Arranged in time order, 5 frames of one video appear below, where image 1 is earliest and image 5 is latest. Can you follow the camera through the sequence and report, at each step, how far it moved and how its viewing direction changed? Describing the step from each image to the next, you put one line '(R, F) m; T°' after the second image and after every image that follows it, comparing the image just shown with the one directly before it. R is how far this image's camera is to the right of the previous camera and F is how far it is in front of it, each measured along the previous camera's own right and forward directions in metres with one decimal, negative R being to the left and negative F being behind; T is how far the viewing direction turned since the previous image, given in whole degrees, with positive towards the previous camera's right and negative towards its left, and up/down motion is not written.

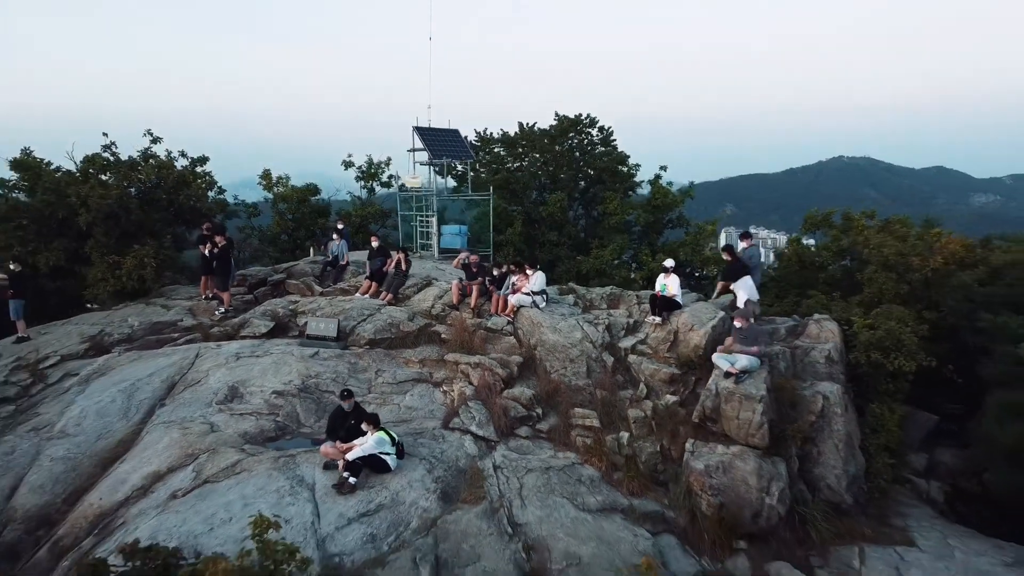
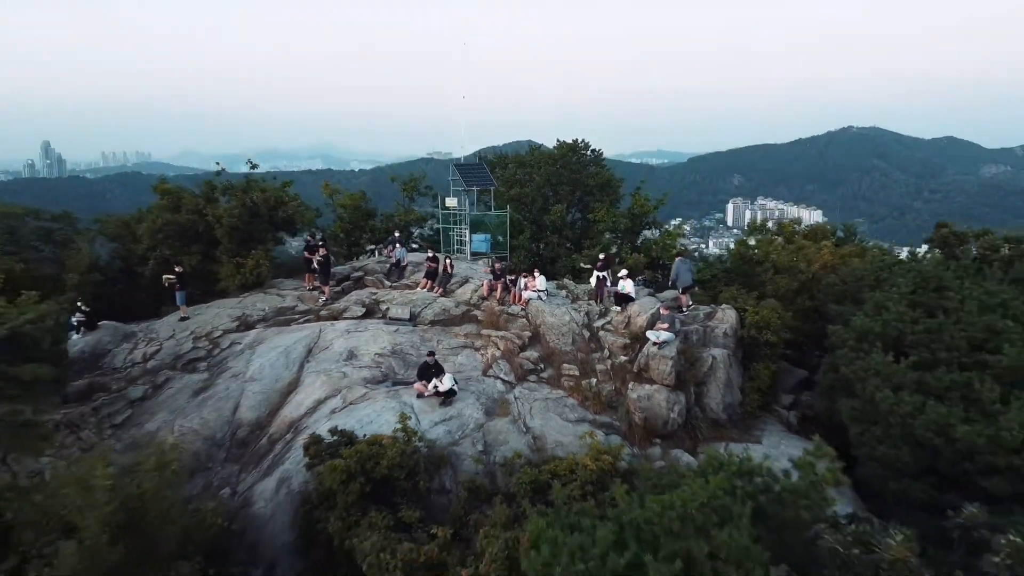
(0.0, -1.8) m; 0°
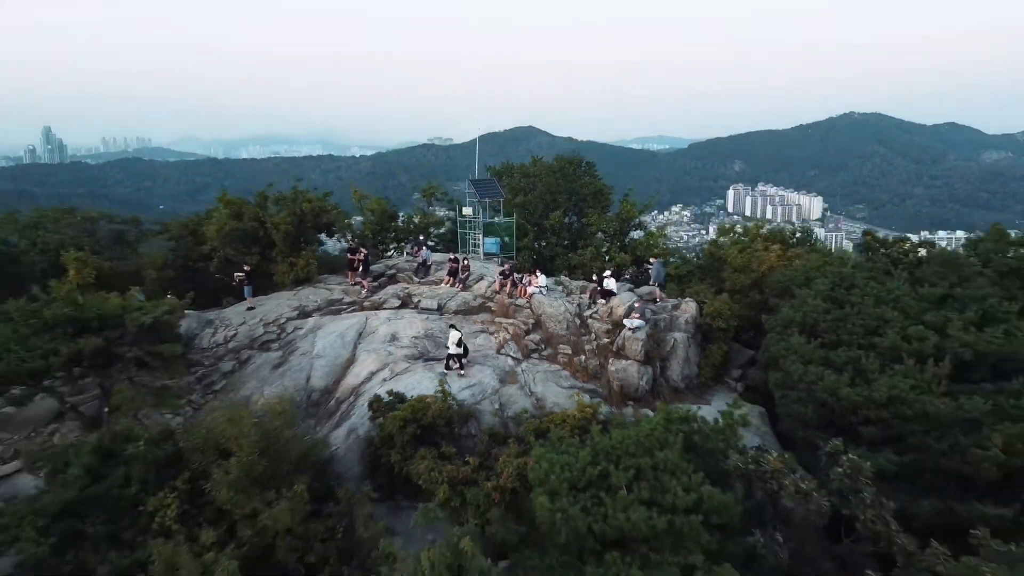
(-0.1, -1.3) m; 0°
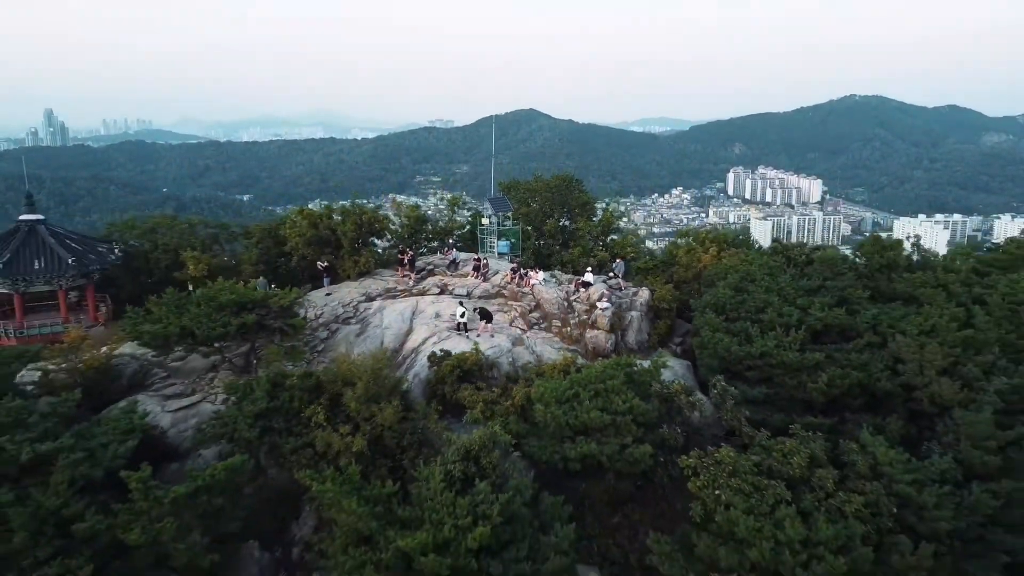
(-0.1, -2.6) m; 0°
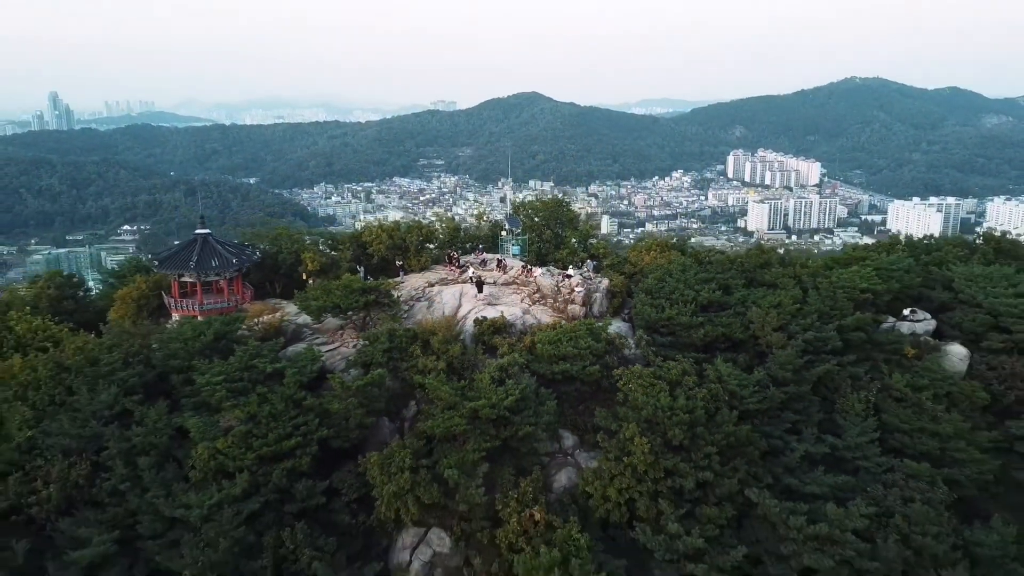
(-0.1, -5.2) m; 0°
